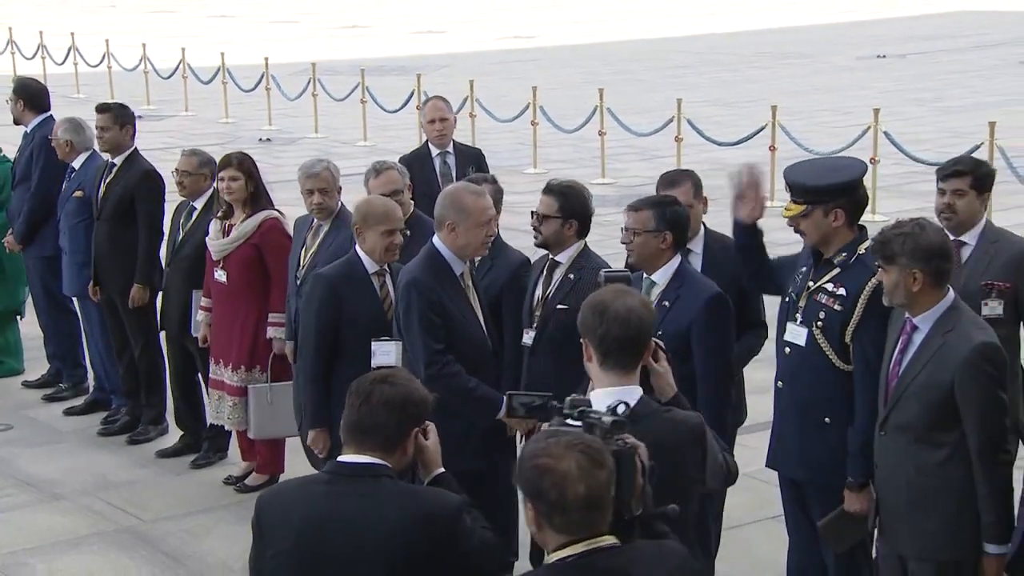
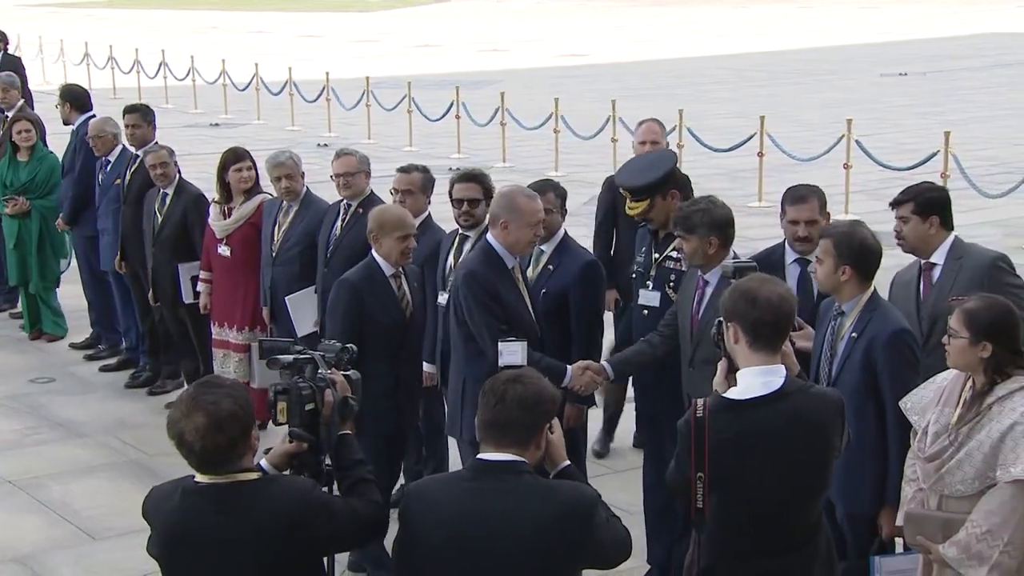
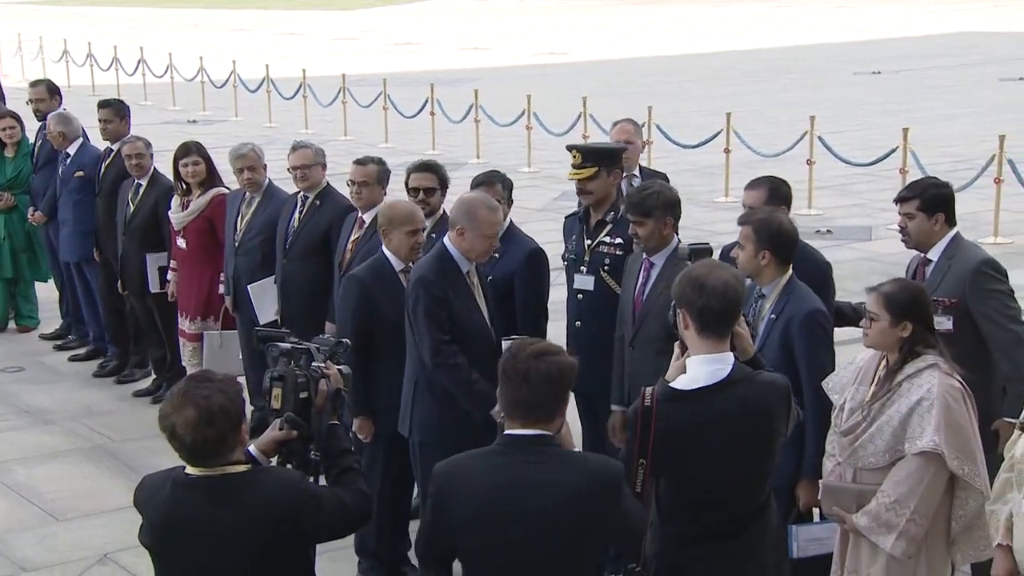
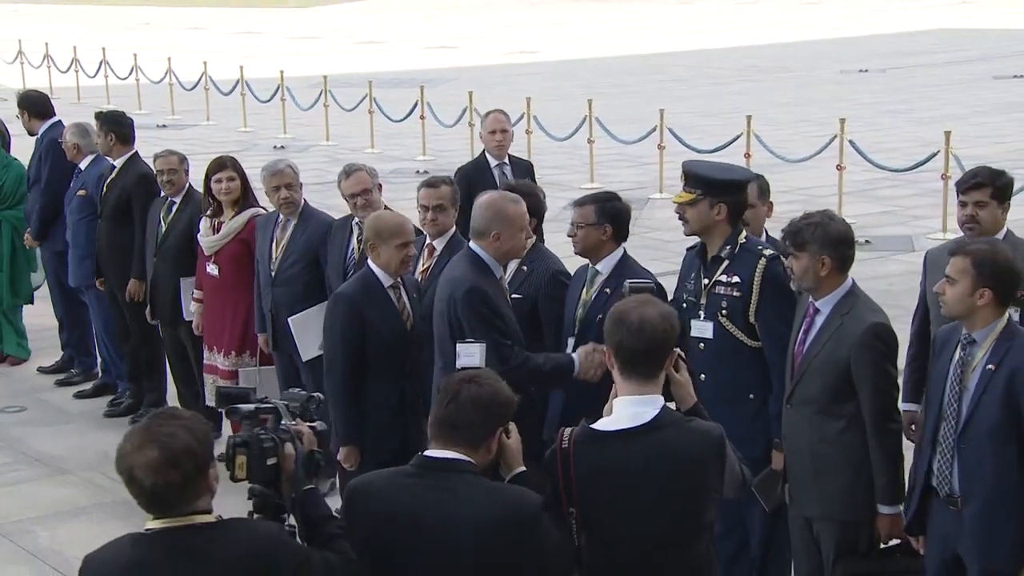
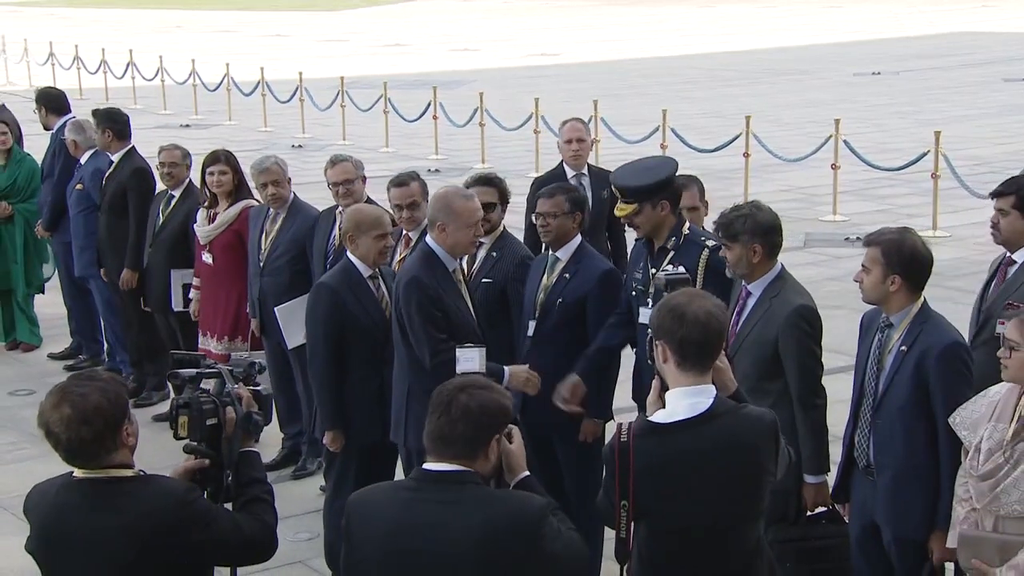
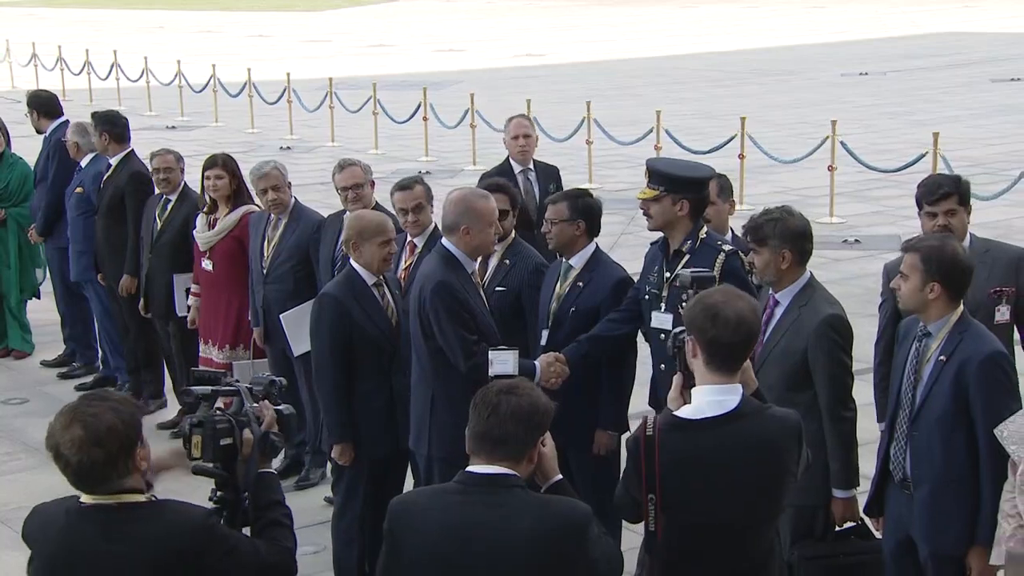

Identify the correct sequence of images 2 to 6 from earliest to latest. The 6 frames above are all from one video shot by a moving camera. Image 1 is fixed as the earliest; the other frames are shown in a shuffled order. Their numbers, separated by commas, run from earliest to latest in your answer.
4, 6, 5, 2, 3
